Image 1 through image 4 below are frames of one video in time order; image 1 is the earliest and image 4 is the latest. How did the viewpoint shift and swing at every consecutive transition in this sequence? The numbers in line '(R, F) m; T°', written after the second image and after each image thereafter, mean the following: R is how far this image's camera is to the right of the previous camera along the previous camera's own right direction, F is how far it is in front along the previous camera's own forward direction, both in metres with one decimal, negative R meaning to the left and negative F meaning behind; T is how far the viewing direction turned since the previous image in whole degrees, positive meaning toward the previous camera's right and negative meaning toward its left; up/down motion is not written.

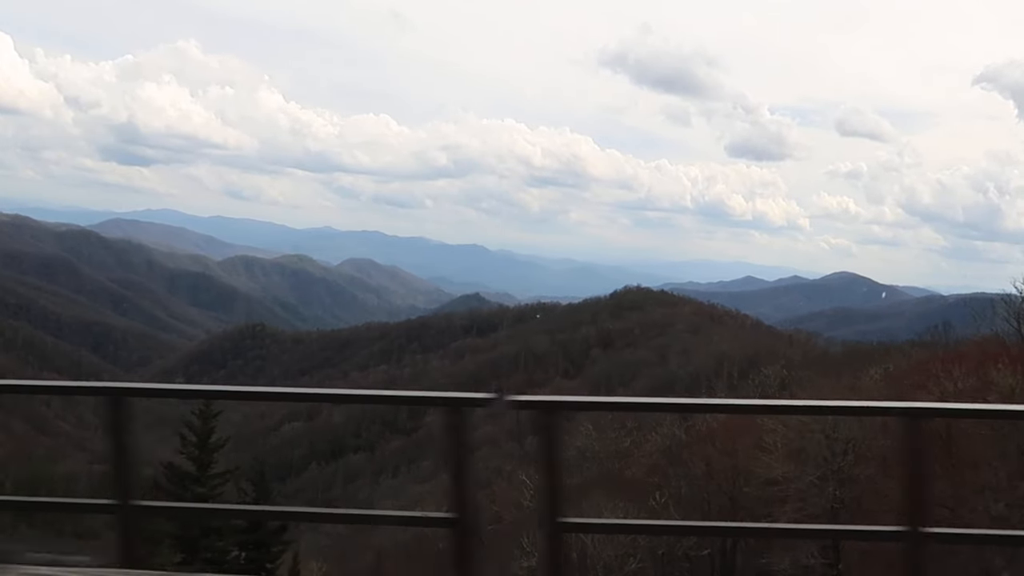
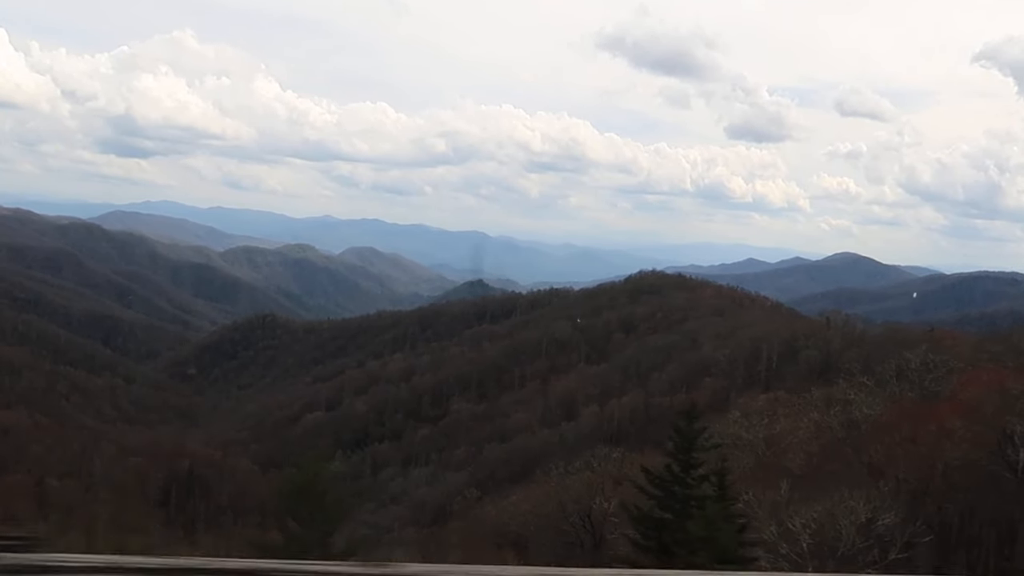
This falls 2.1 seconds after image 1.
(-0.7, 0.0) m; 0°
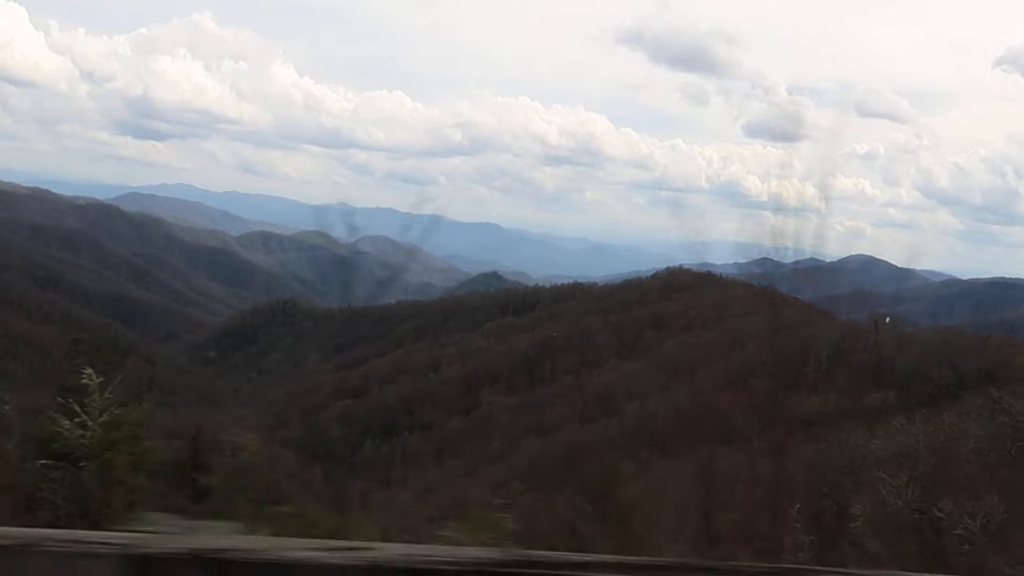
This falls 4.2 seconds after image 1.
(-0.8, 0.0) m; 0°
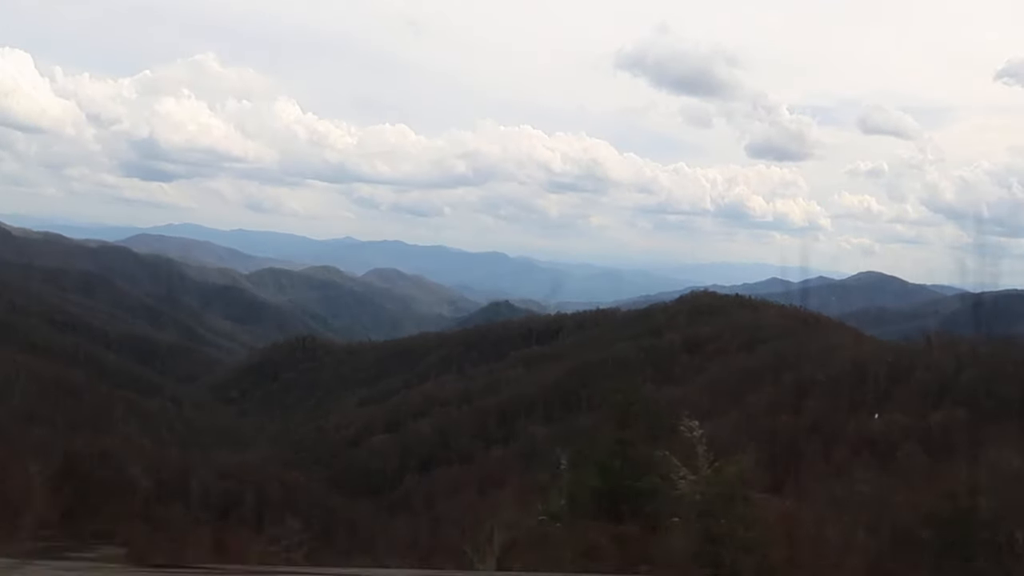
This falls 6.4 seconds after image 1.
(-0.9, +0.1) m; 0°
